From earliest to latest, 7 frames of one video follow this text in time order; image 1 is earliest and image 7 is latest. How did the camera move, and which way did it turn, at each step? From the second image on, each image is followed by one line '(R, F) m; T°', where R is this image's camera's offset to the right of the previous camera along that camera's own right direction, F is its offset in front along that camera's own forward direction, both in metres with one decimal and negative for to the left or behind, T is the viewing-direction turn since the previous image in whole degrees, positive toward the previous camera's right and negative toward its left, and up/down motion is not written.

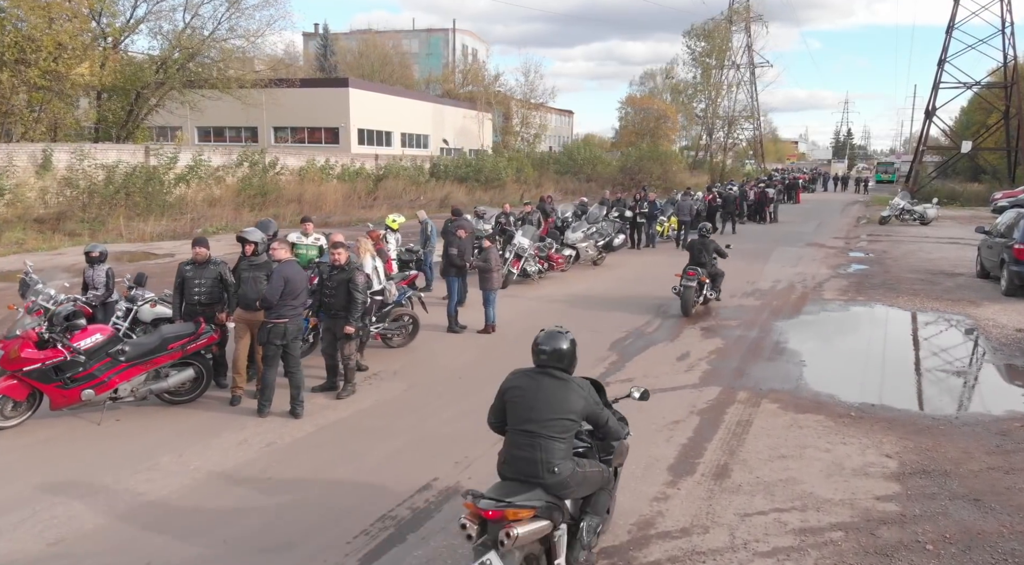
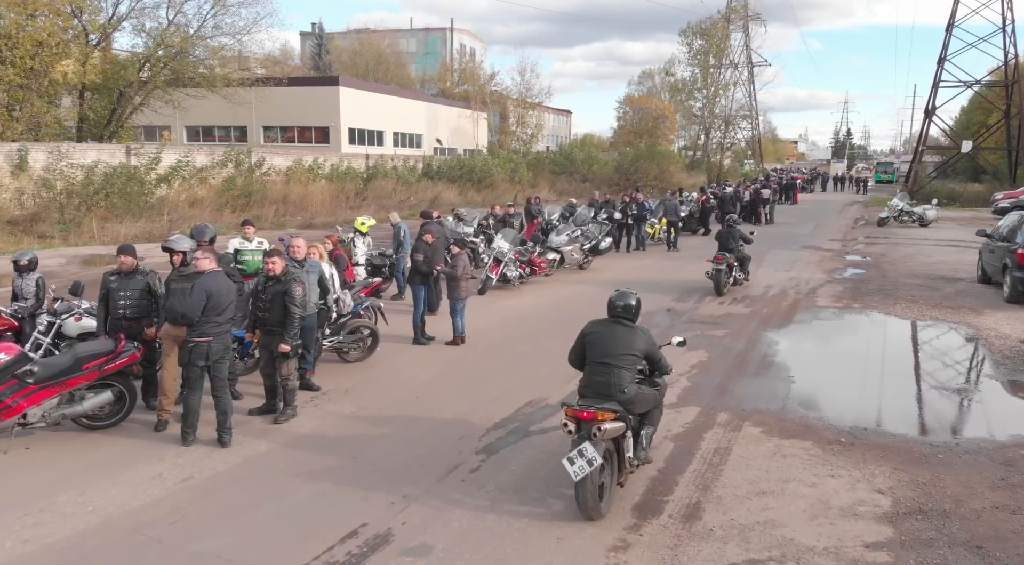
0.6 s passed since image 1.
(+0.4, +0.7) m; 0°
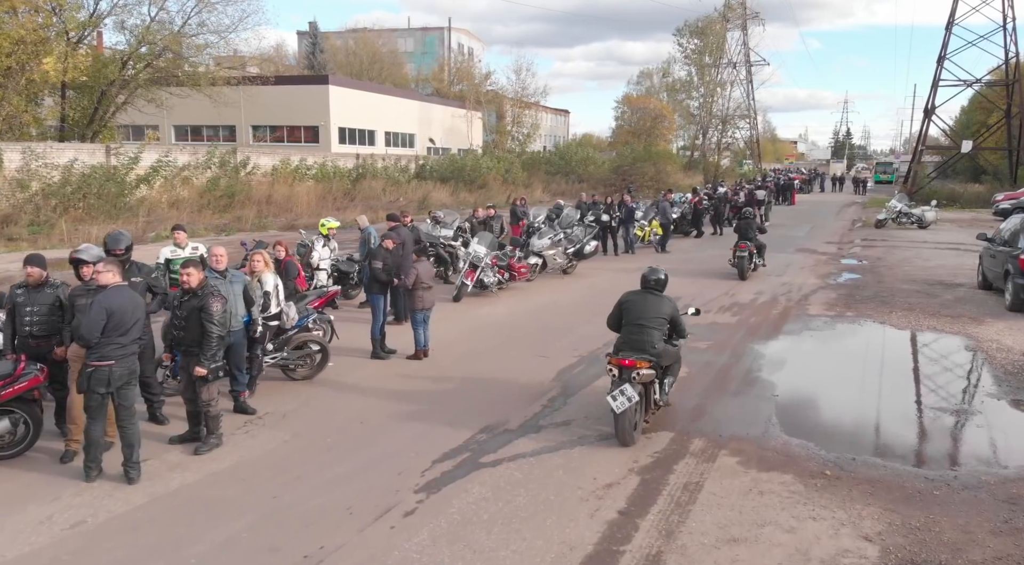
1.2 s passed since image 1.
(+0.4, +0.7) m; 0°
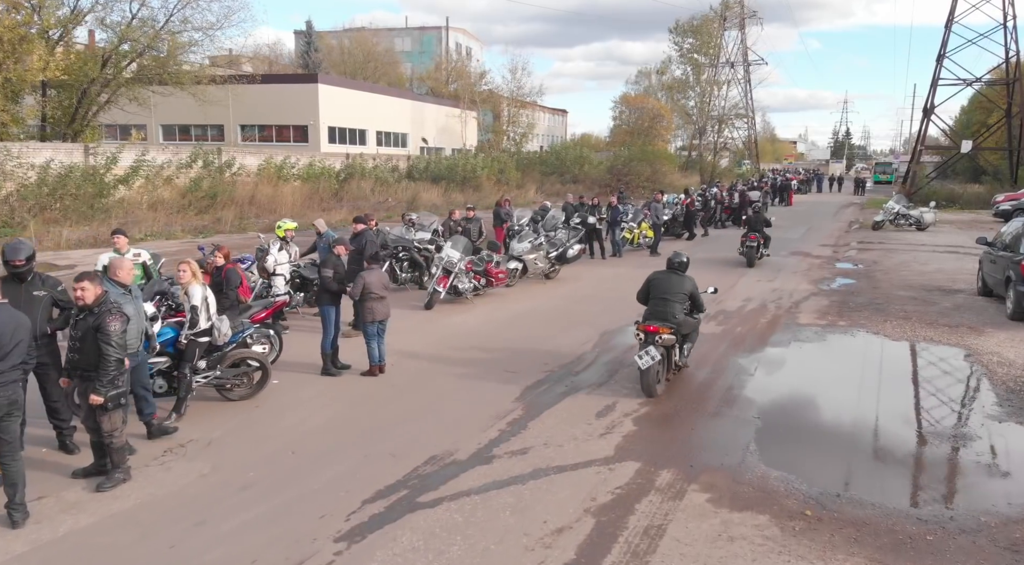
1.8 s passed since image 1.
(+0.4, +0.7) m; 0°
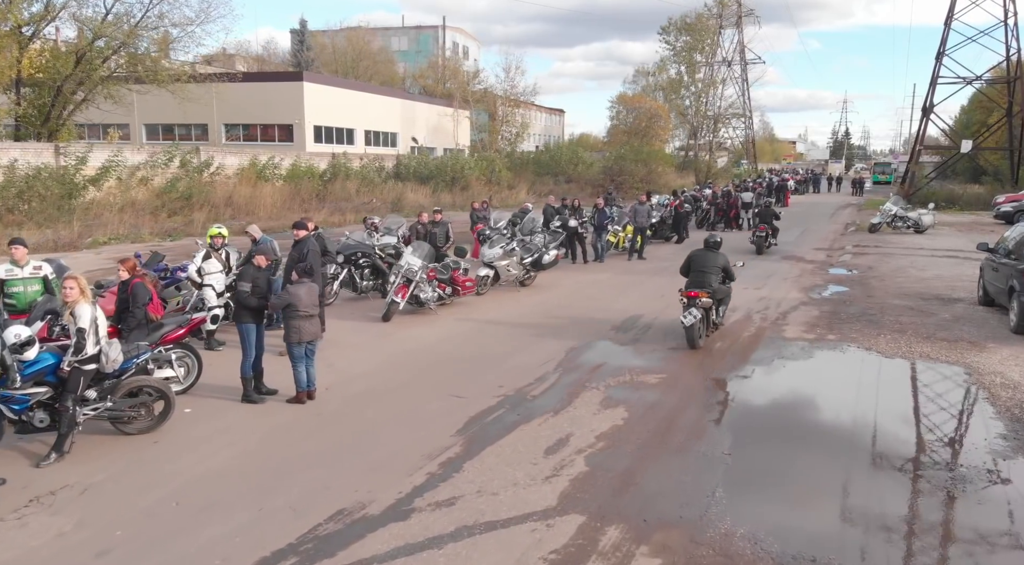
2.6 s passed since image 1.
(+0.5, +0.9) m; 0°
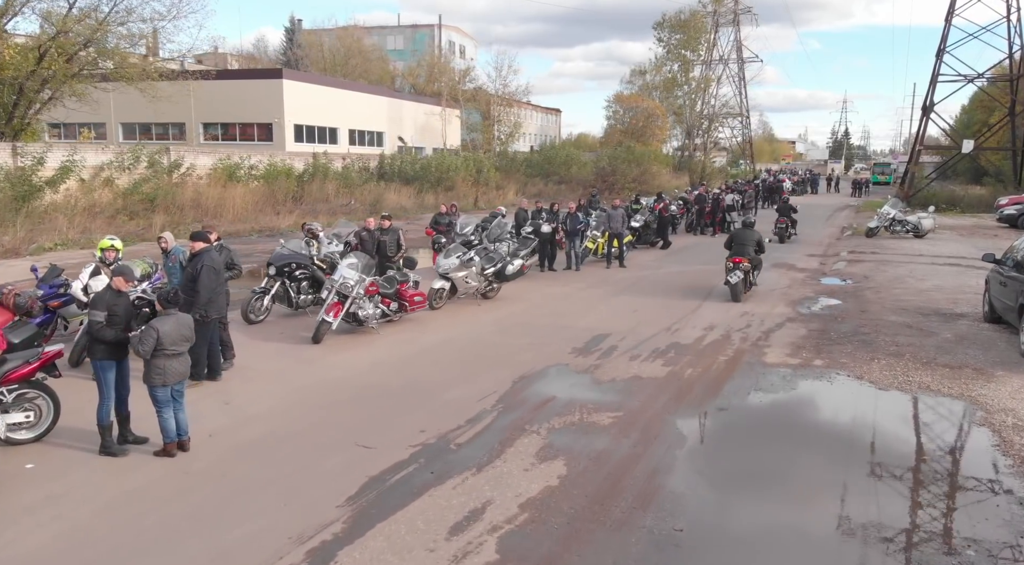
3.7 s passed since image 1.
(+0.6, +1.3) m; 0°
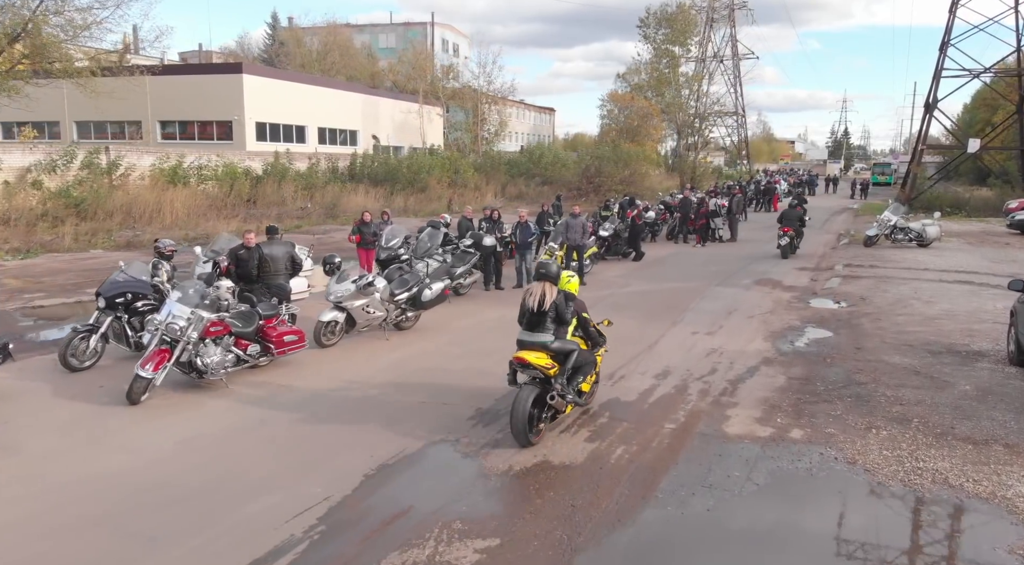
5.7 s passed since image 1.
(+1.1, +2.4) m; 0°
